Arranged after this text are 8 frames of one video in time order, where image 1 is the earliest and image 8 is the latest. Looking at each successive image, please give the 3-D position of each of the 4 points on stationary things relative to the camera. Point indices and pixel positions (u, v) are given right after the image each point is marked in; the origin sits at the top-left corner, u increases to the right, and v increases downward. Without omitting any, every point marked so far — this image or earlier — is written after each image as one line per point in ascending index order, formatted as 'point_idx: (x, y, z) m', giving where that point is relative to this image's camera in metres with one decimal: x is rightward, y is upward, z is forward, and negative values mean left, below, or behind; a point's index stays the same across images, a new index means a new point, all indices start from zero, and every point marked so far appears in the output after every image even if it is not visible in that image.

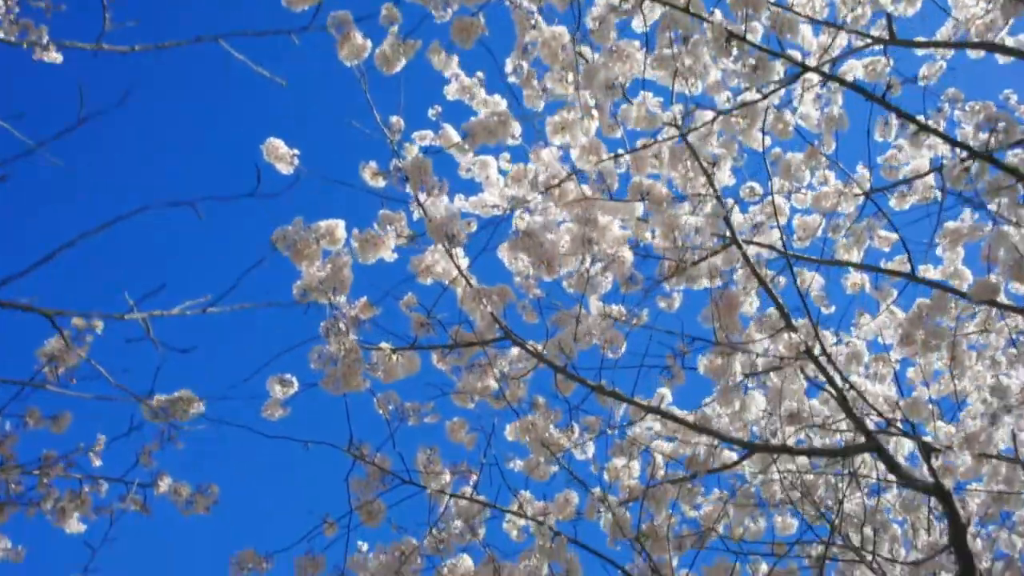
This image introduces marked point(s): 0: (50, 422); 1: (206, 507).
0: (-2.3, -0.6, +5.3) m
1: (-1.8, -1.3, +6.3) m
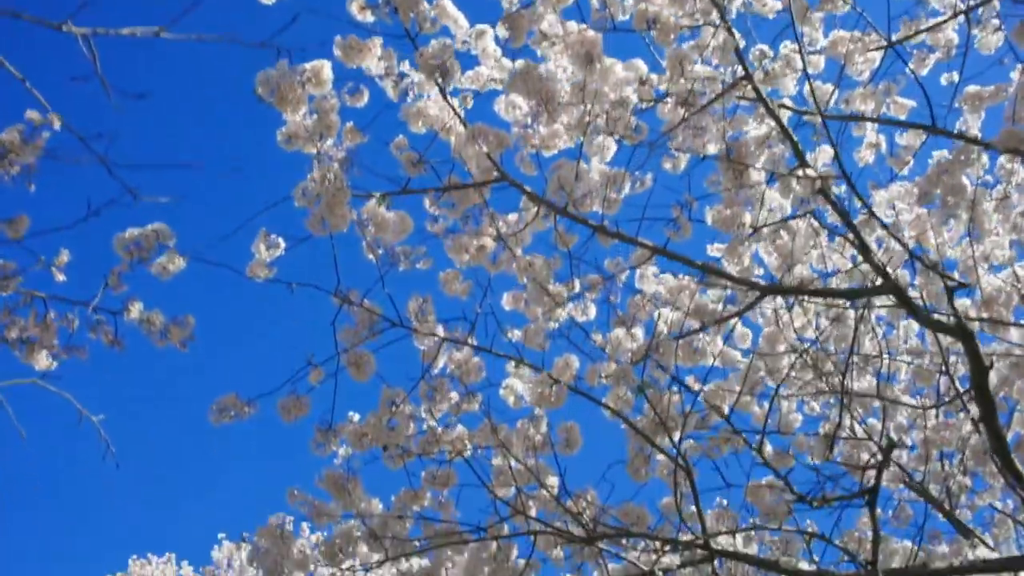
0: (-2.4, +0.3, +5.0) m
1: (-1.9, -0.3, +6.0) m
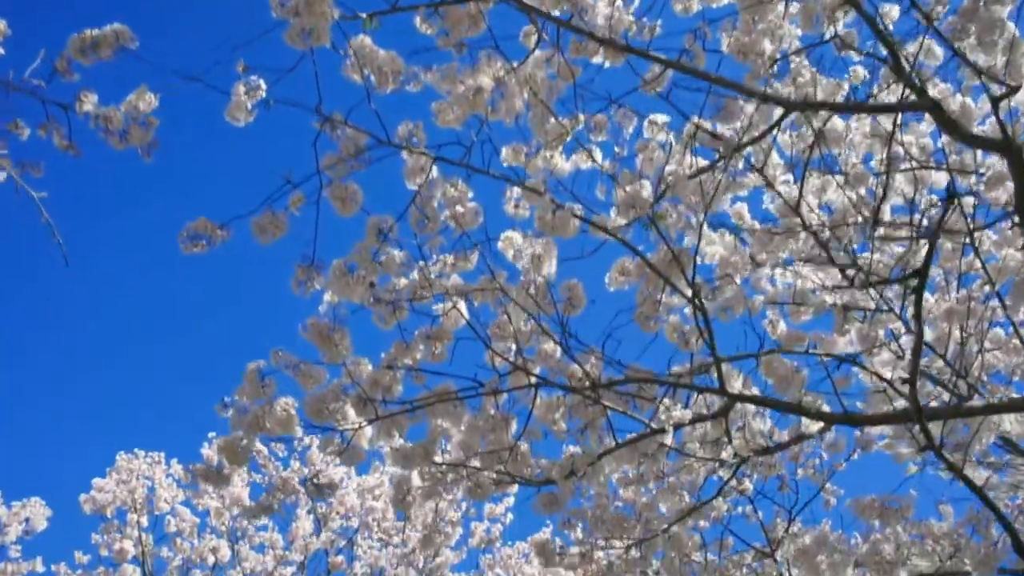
0: (-2.5, -0.2, +5.9) m
1: (-2.0, -0.9, +7.0) m
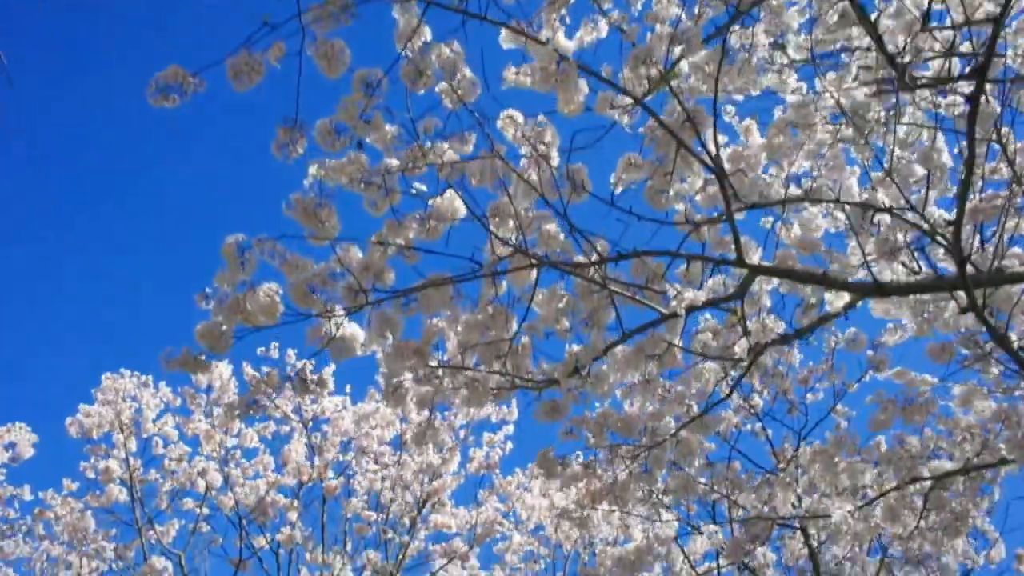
0: (-4.2, -1.2, +2.9) m
1: (-3.6, -2.0, +3.8) m
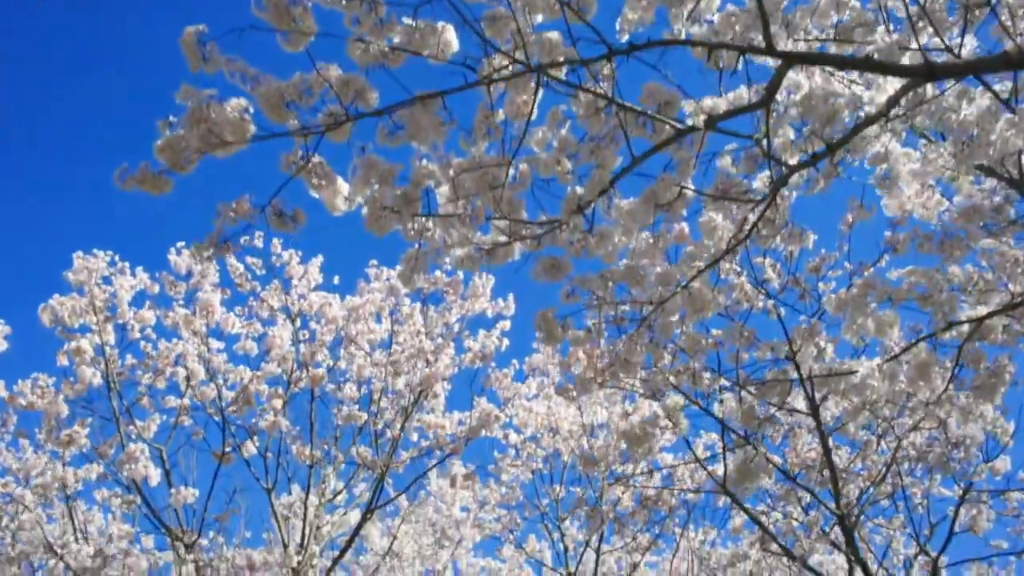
0: (-4.2, -0.7, +2.7) m
1: (-3.6, -1.5, +3.6) m
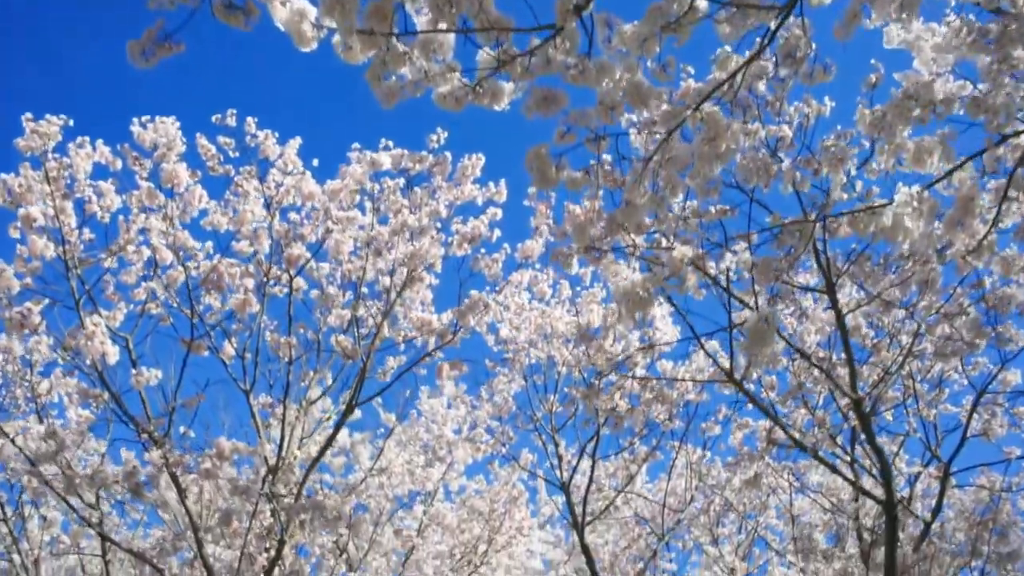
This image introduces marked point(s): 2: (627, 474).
0: (-4.2, -0.3, +2.4) m
1: (-3.7, -1.0, +3.3) m
2: (+0.8, -1.3, +7.3) m
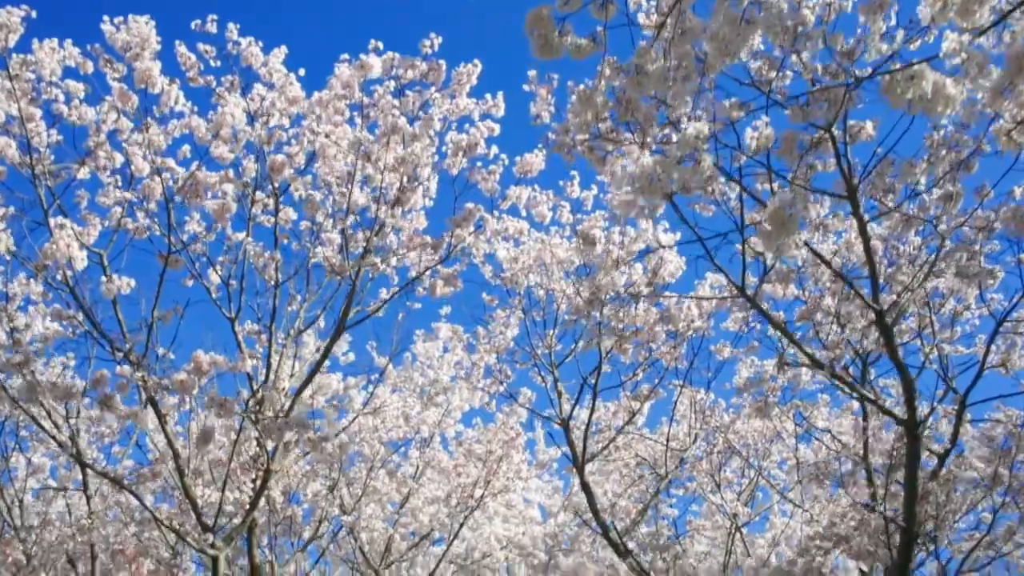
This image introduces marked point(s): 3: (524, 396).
0: (-4.2, 0.0, +2.1) m
1: (-3.7, -0.7, +3.1) m
2: (+0.8, -0.8, +7.0) m
3: (+0.1, -0.7, +6.9) m
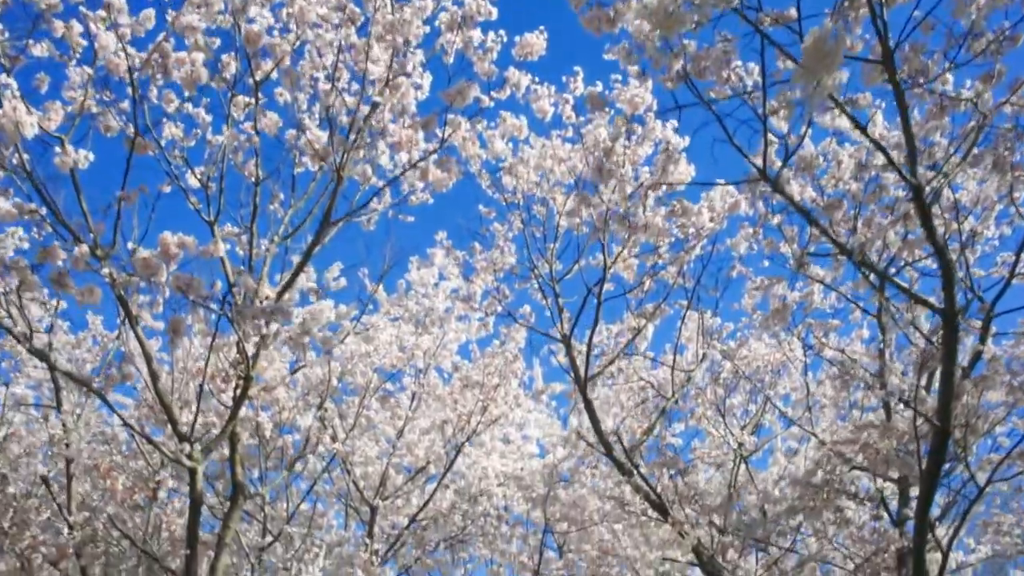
0: (-4.2, +0.3, +1.7) m
1: (-3.7, -0.3, +2.7) m
2: (+0.8, -0.3, +6.7) m
3: (+0.1, -0.2, +6.6) m
